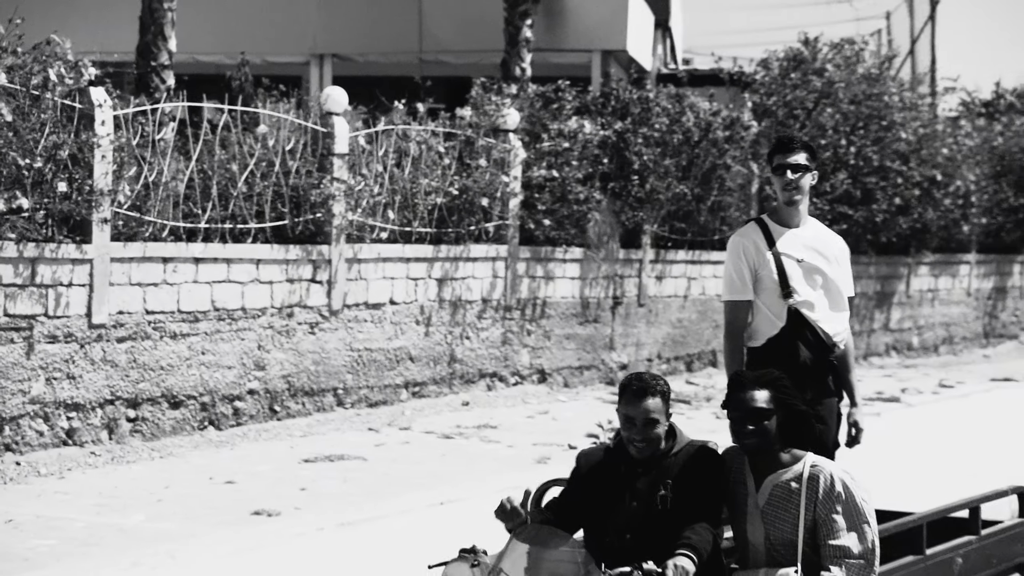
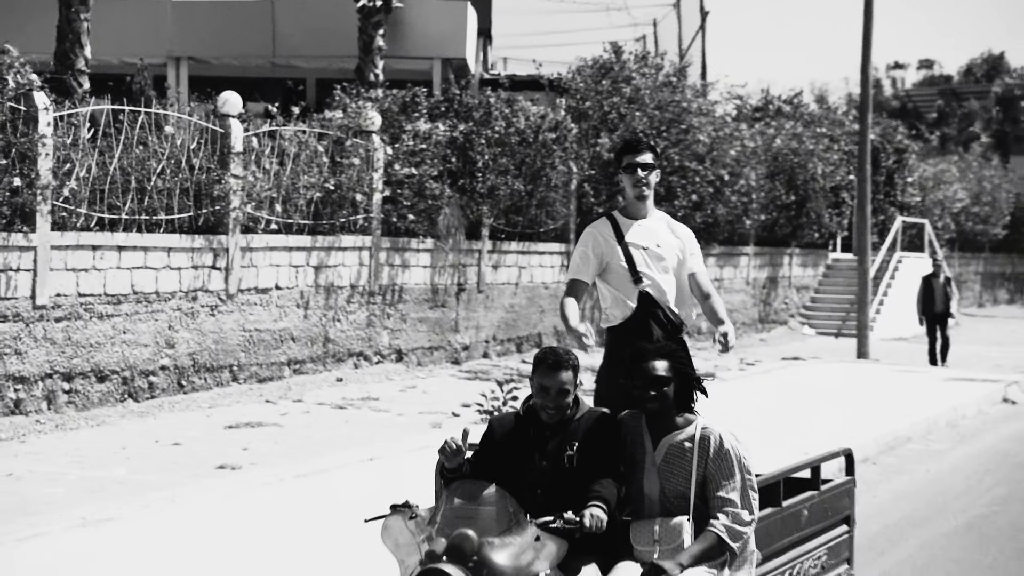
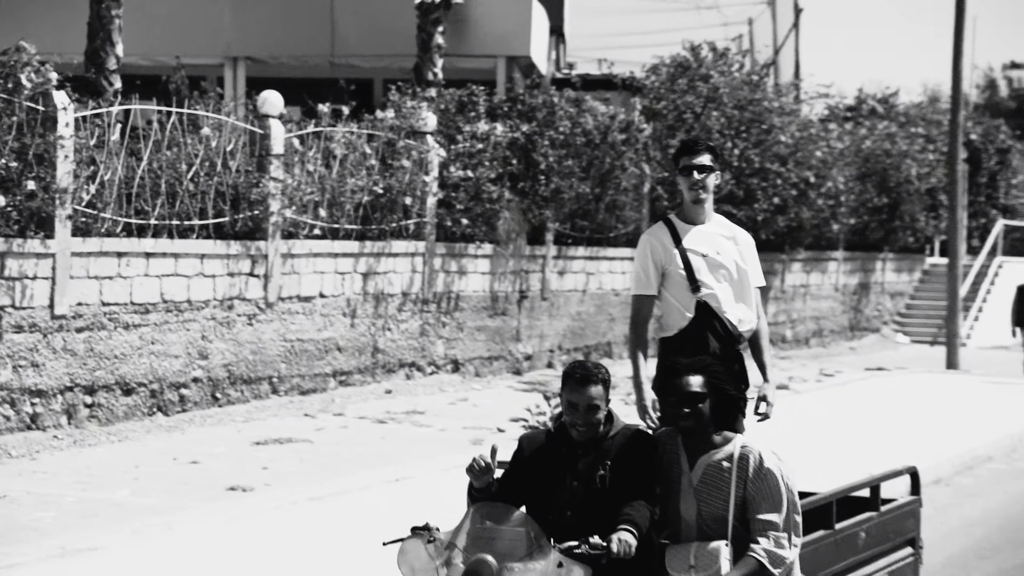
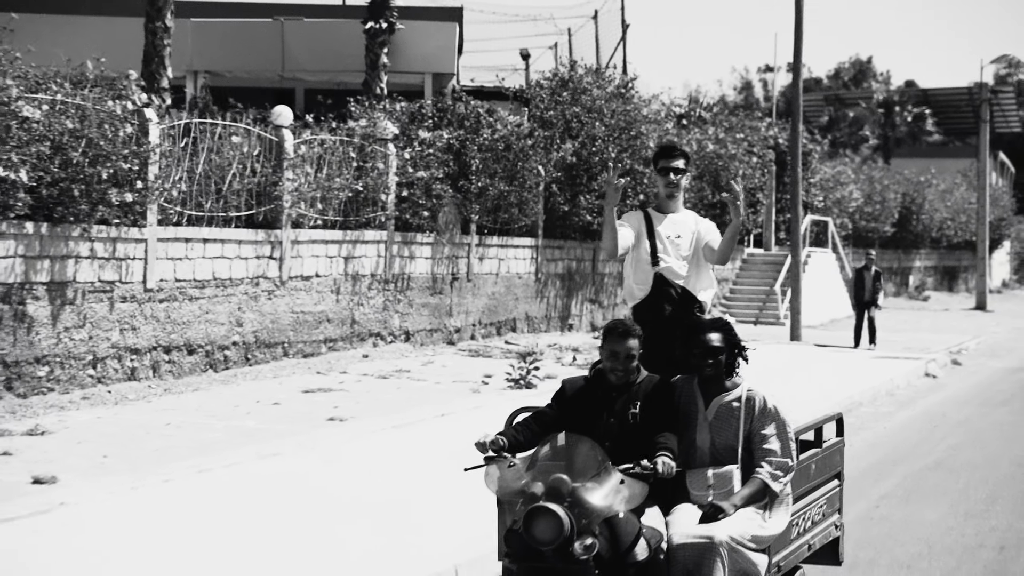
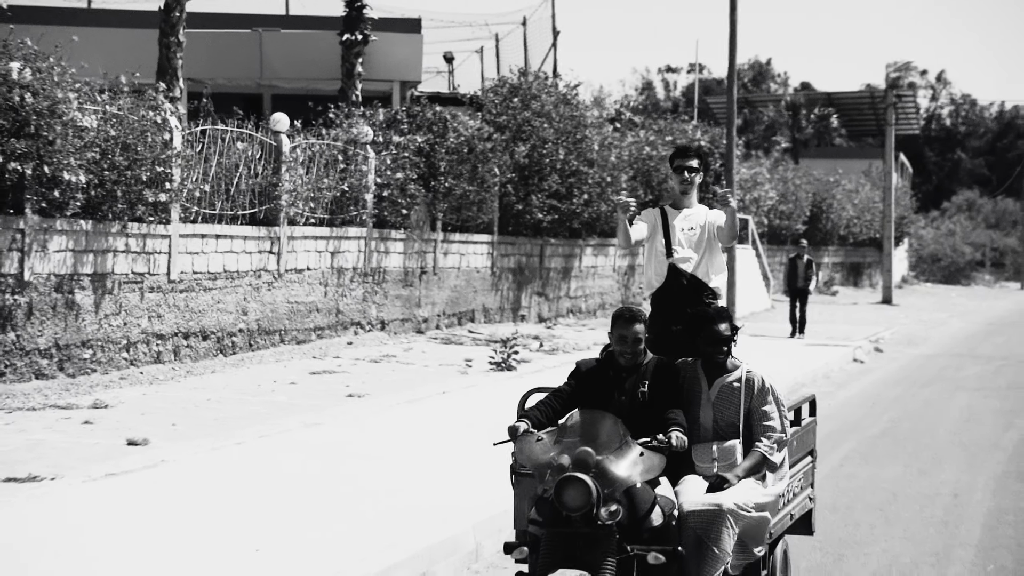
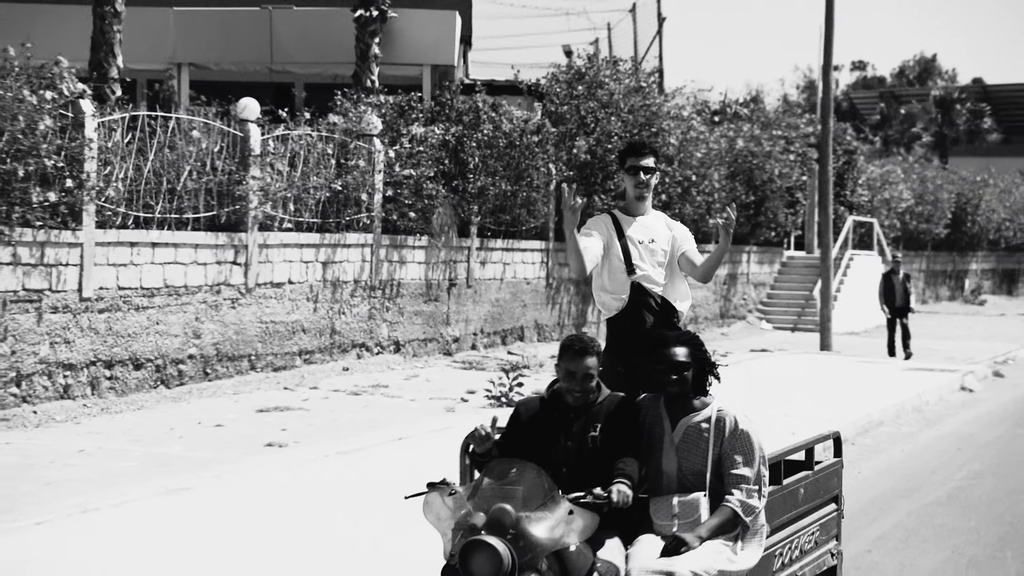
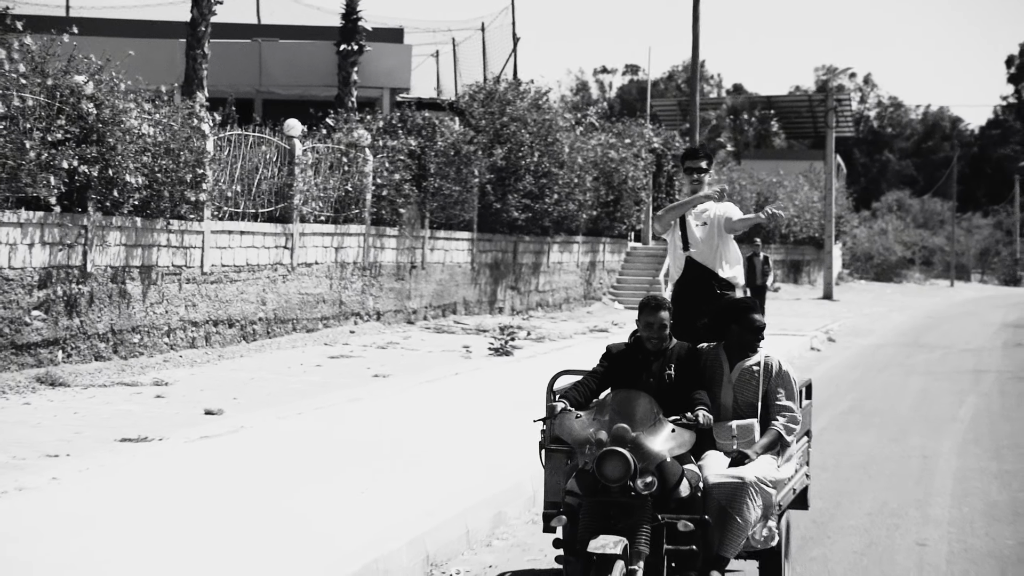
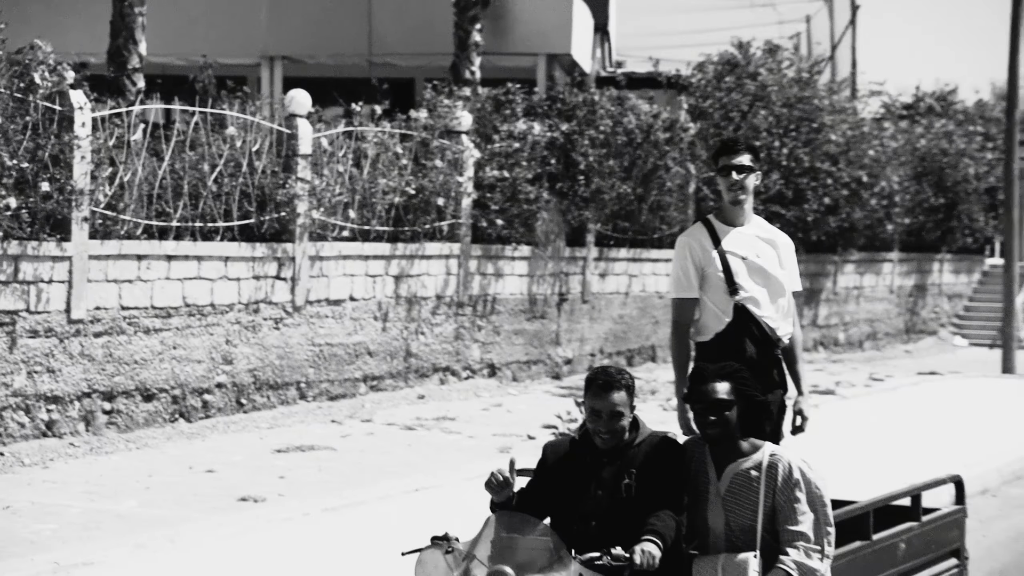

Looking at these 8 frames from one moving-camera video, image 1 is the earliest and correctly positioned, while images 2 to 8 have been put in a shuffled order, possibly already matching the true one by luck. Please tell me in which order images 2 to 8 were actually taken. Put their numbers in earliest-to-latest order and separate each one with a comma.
8, 3, 2, 6, 4, 5, 7
